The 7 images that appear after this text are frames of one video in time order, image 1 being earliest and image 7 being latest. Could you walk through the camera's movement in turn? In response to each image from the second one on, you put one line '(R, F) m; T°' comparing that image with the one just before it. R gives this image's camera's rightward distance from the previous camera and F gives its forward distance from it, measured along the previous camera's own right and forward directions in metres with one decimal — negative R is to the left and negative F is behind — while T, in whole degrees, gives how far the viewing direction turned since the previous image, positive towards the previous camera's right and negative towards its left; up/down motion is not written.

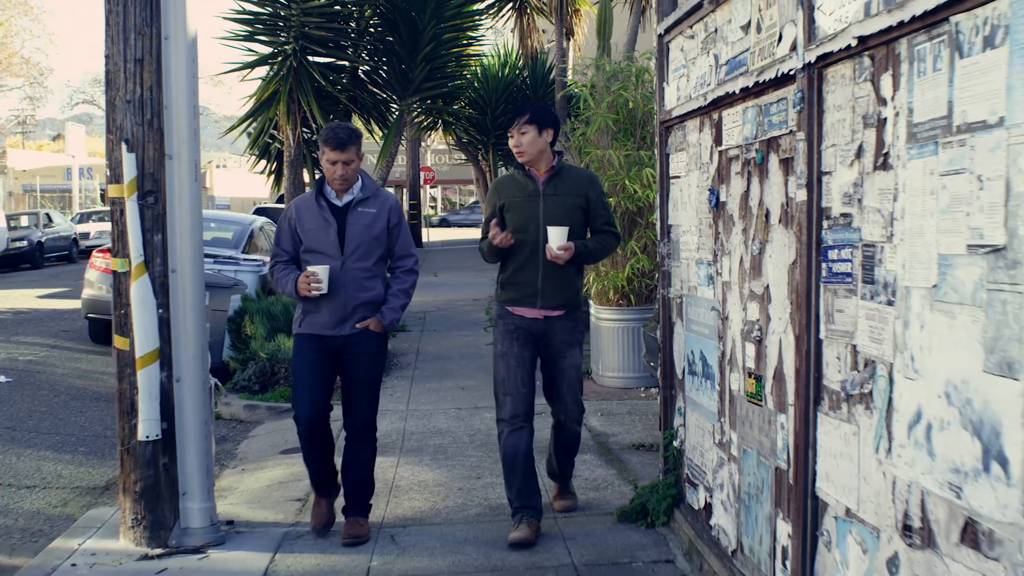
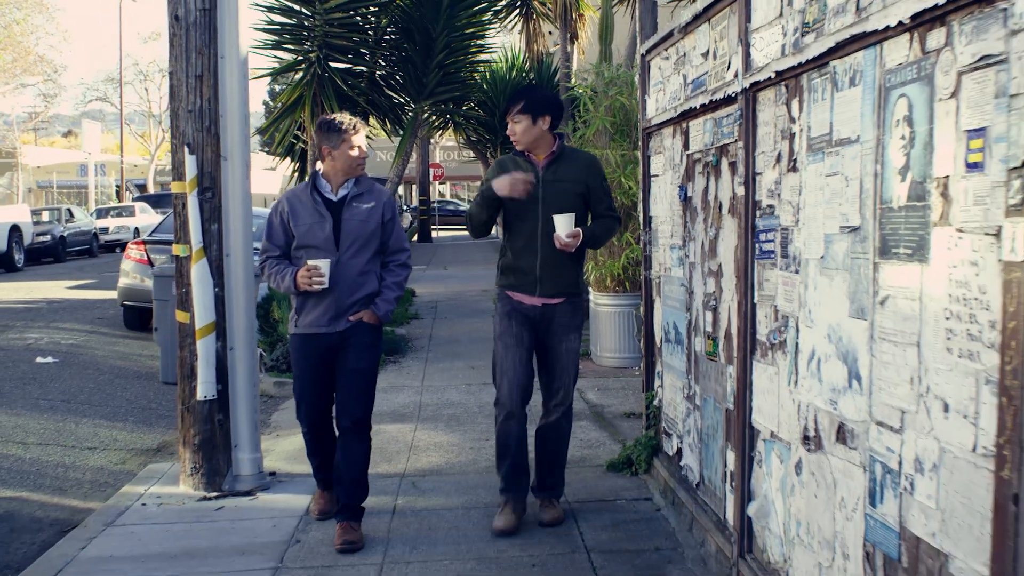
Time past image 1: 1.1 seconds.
(0.0, -0.8) m; 0°
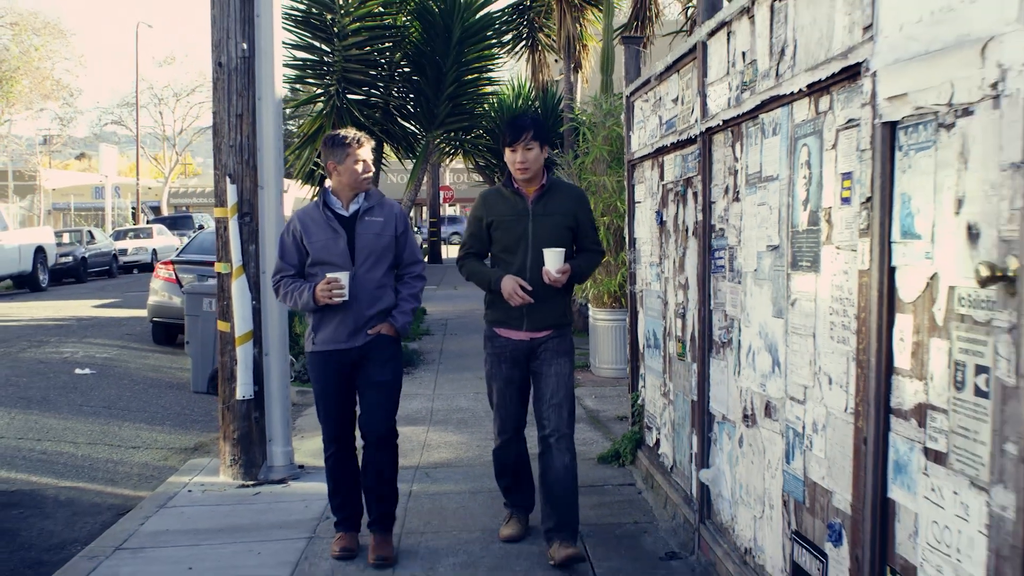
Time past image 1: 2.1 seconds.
(0.0, -0.7) m; 0°
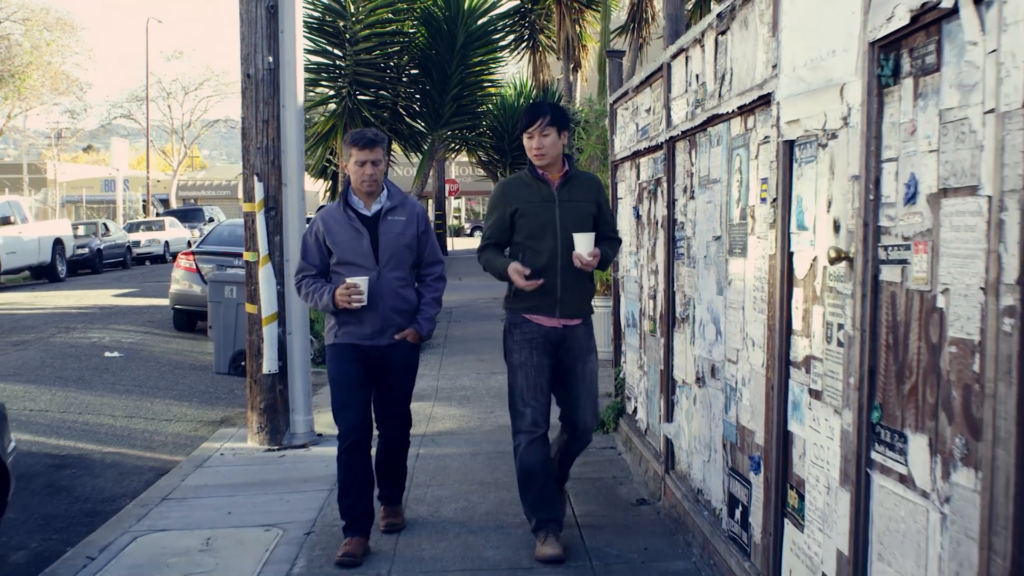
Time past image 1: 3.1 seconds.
(0.0, -0.7) m; 0°
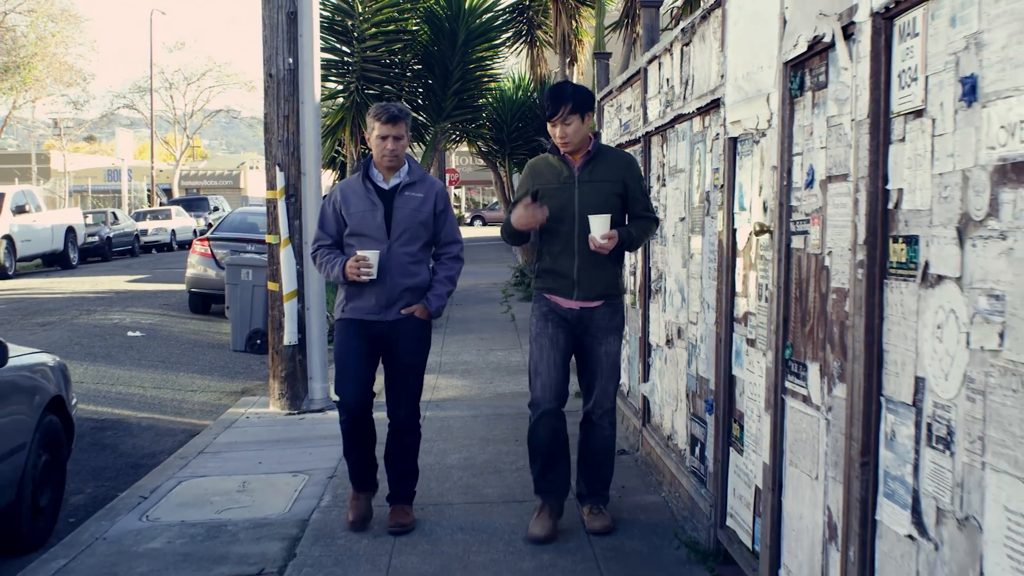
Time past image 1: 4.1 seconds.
(0.0, -0.7) m; 0°
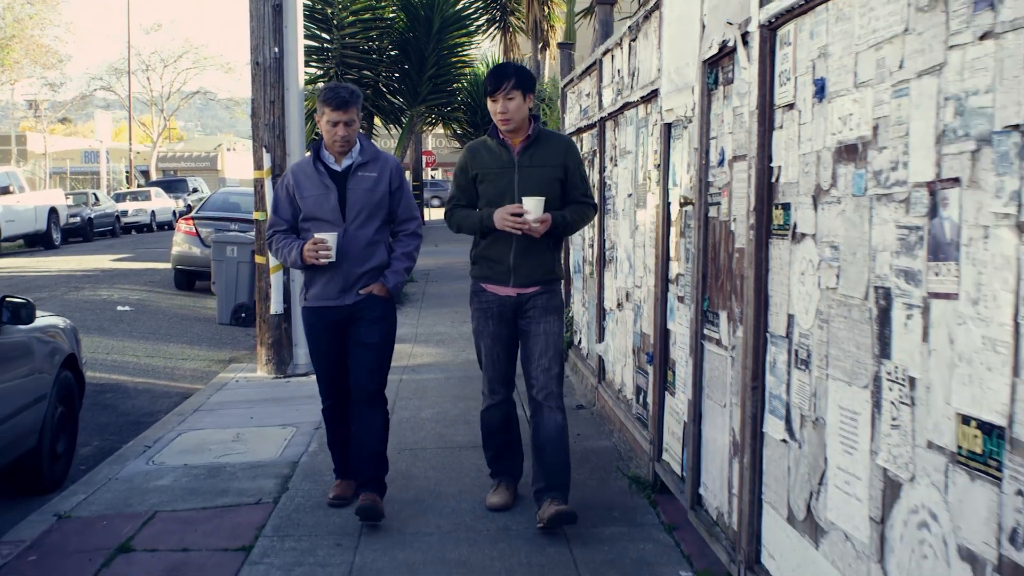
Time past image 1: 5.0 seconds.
(0.0, -0.6) m; +1°
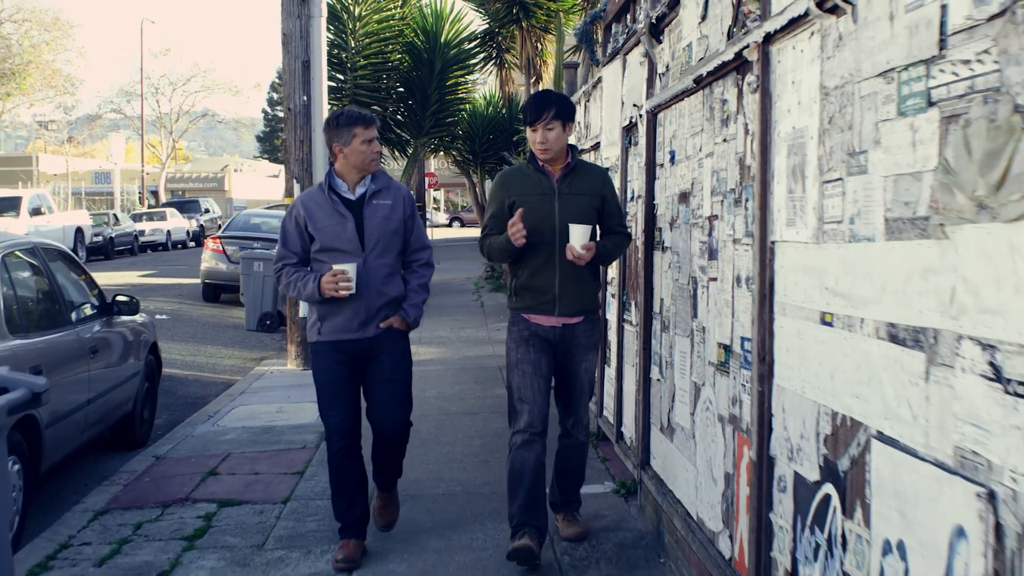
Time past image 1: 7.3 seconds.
(+0.1, -1.7) m; 0°
